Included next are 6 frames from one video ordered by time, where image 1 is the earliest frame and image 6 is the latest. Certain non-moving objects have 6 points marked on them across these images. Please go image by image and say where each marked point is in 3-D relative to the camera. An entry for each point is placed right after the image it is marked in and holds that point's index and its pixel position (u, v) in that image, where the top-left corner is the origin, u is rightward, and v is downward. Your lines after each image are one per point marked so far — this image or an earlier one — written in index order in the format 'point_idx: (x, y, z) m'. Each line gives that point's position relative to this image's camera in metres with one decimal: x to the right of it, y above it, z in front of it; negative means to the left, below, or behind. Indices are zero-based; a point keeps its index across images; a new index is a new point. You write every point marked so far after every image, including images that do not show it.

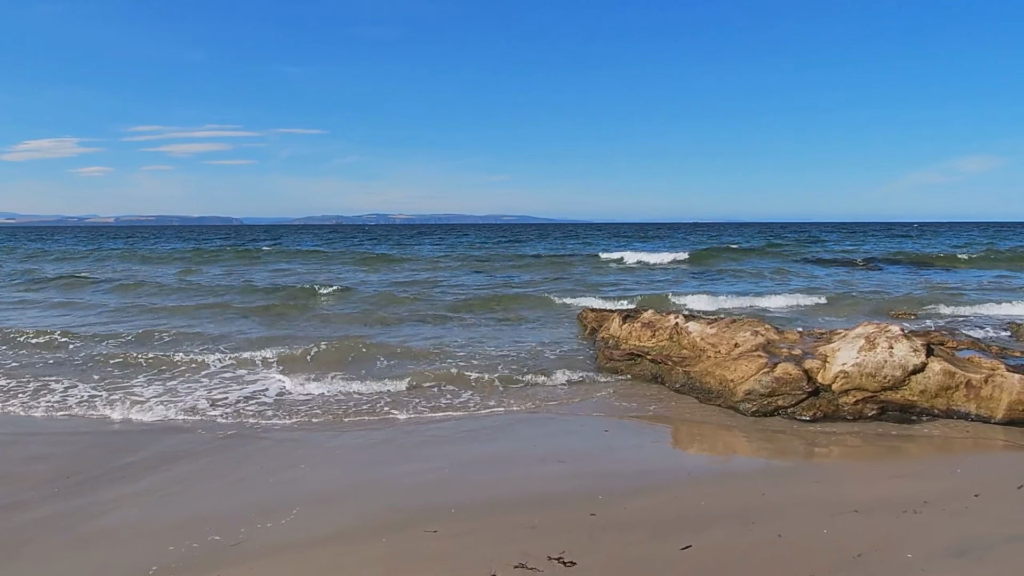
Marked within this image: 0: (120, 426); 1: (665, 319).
0: (-4.9, -1.7, +7.6) m
1: (+2.6, -0.5, +10.5) m
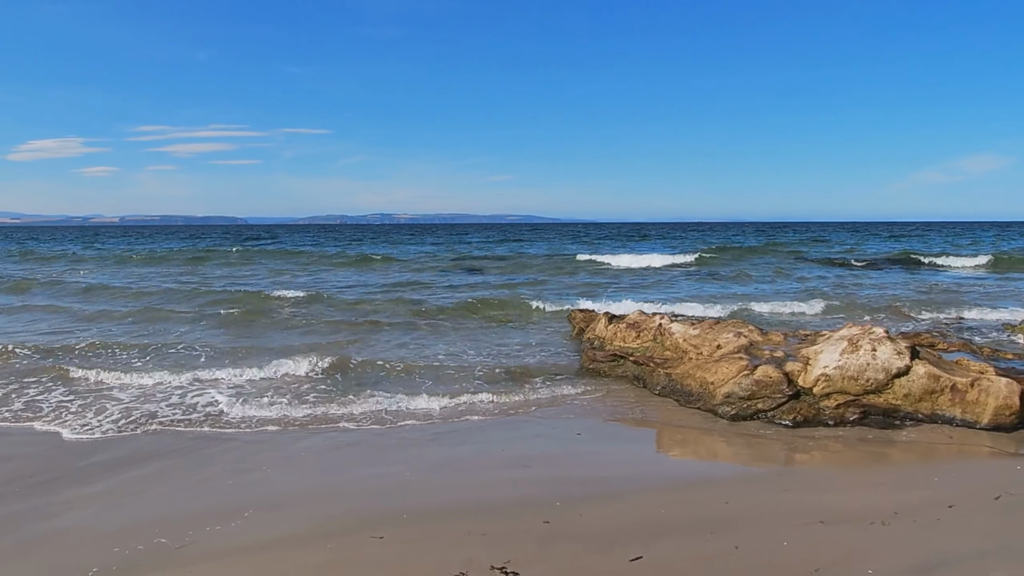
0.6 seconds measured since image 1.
0: (-5.2, -1.7, +7.5) m
1: (+2.3, -0.5, +10.3) m
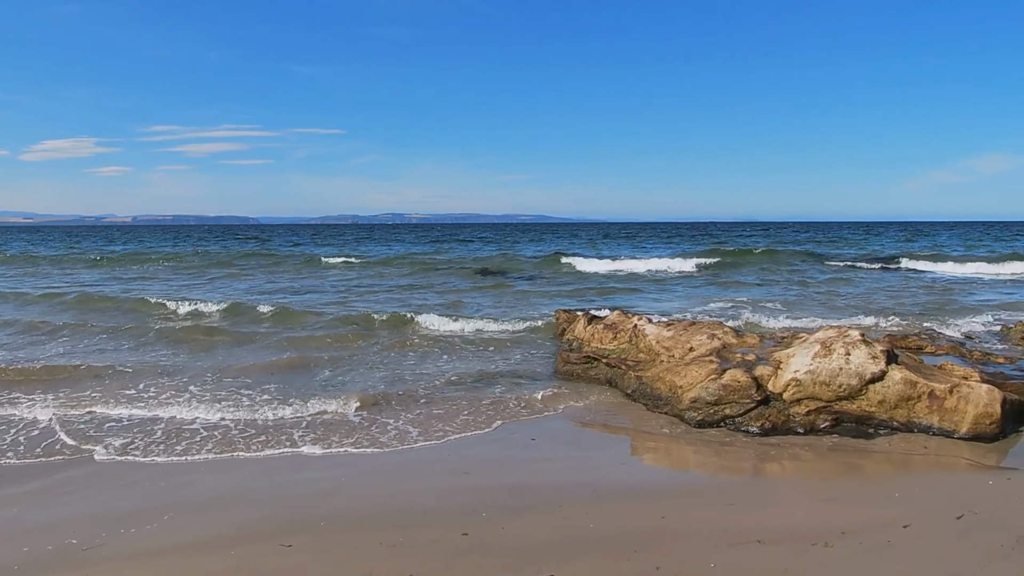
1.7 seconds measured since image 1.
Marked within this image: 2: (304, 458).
0: (-5.7, -1.7, +7.4) m
1: (+1.9, -0.5, +9.9) m
2: (-2.2, -1.8, +6.4) m
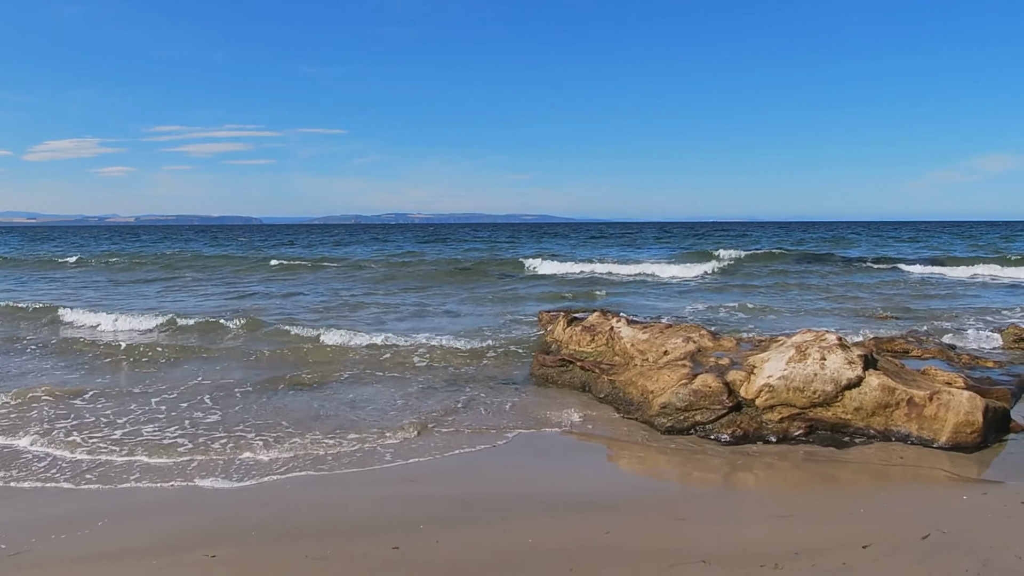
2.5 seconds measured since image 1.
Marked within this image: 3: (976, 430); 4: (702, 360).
0: (-6.1, -1.7, +7.1) m
1: (+1.5, -0.5, +9.7) m
2: (-2.6, -1.8, +6.2) m
3: (+4.5, -1.4, +6.0) m
4: (+2.3, -0.9, +7.4) m
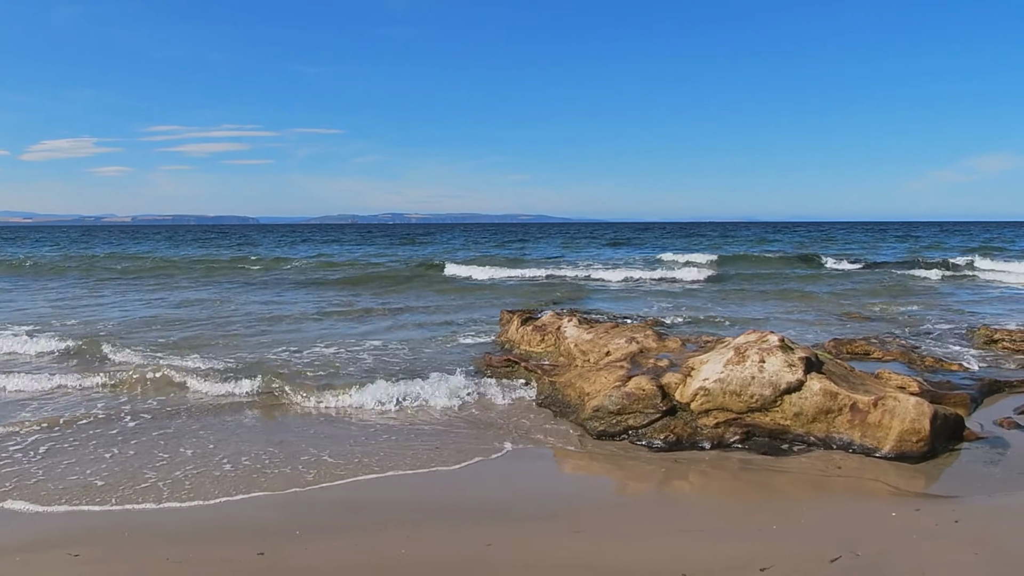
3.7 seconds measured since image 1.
0: (-7.0, -1.6, +6.8) m
1: (+0.7, -0.5, +9.2) m
2: (-3.5, -1.8, +5.8) m
3: (+3.7, -1.3, +5.5) m
4: (+1.5, -0.8, +6.9) m
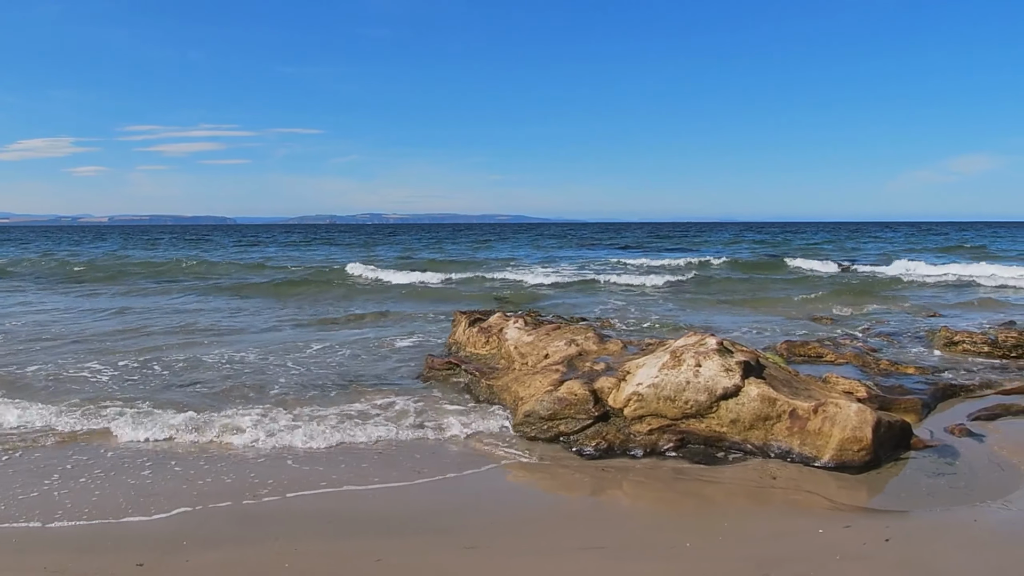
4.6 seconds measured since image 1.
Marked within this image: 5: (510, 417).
0: (-7.7, -1.6, +6.2) m
1: (-0.1, -0.5, +8.8) m
2: (-4.2, -1.8, +5.3) m
3: (+2.9, -1.3, +5.1) m
4: (+0.7, -0.8, +6.5) m
5: (0.0, -1.4, +6.5) m
